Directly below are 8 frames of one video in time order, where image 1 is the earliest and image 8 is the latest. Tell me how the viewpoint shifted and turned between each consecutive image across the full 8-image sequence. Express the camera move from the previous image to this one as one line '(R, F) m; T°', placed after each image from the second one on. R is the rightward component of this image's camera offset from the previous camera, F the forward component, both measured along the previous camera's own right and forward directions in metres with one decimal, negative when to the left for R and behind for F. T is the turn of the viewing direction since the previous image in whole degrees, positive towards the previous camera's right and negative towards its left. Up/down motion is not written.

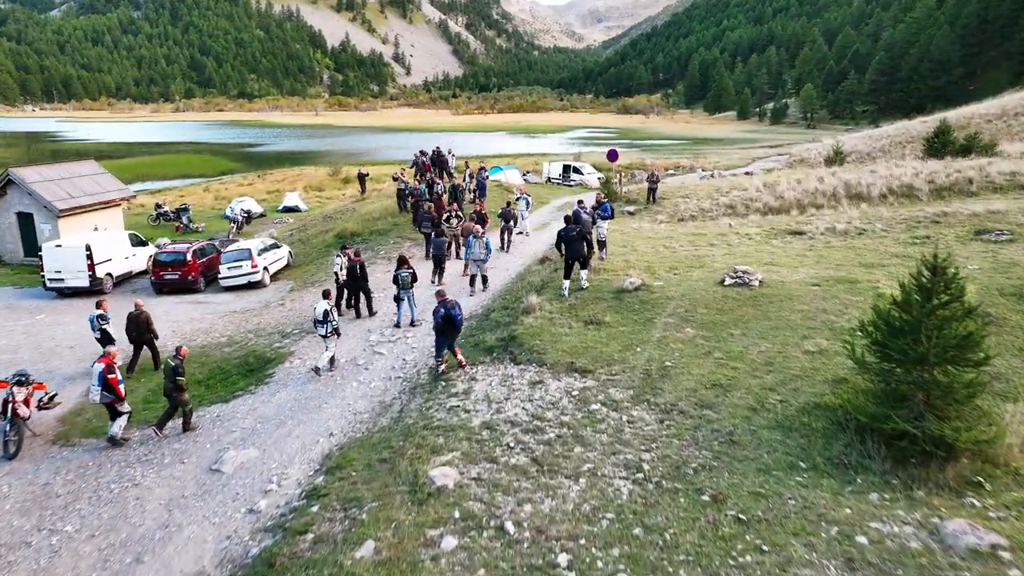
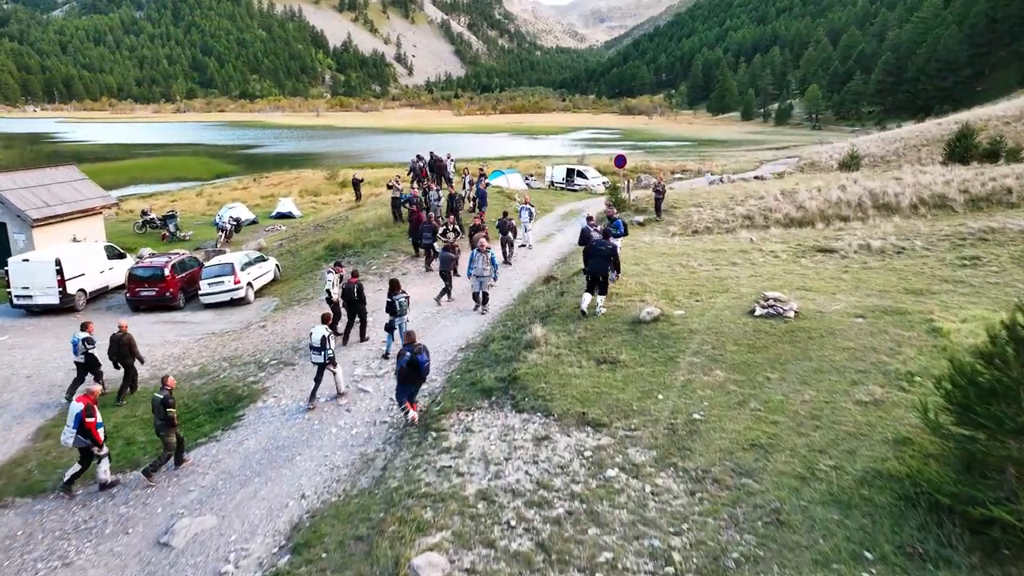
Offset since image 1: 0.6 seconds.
(0.0, +1.3) m; 0°
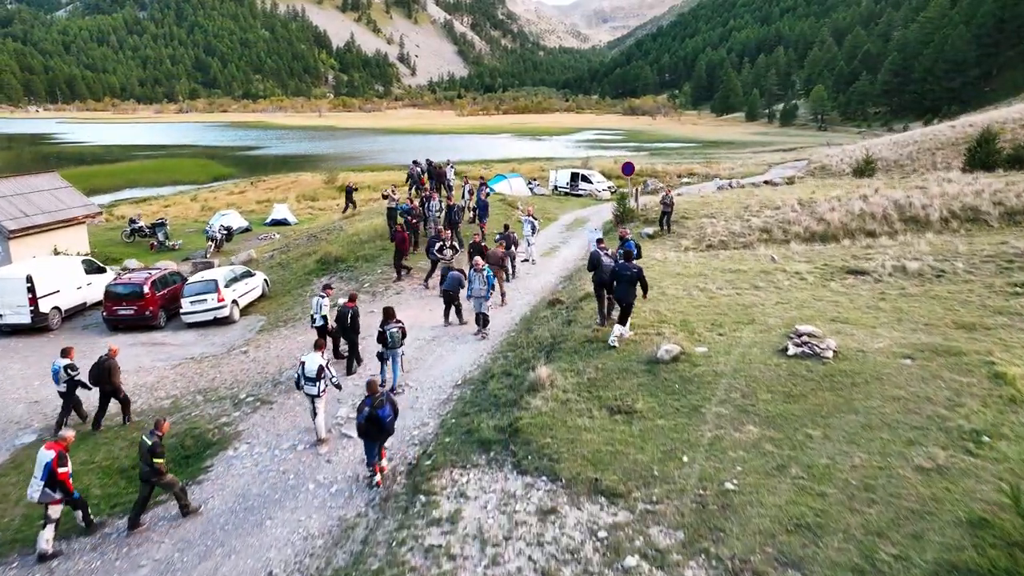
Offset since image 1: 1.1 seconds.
(0.0, +1.1) m; 0°
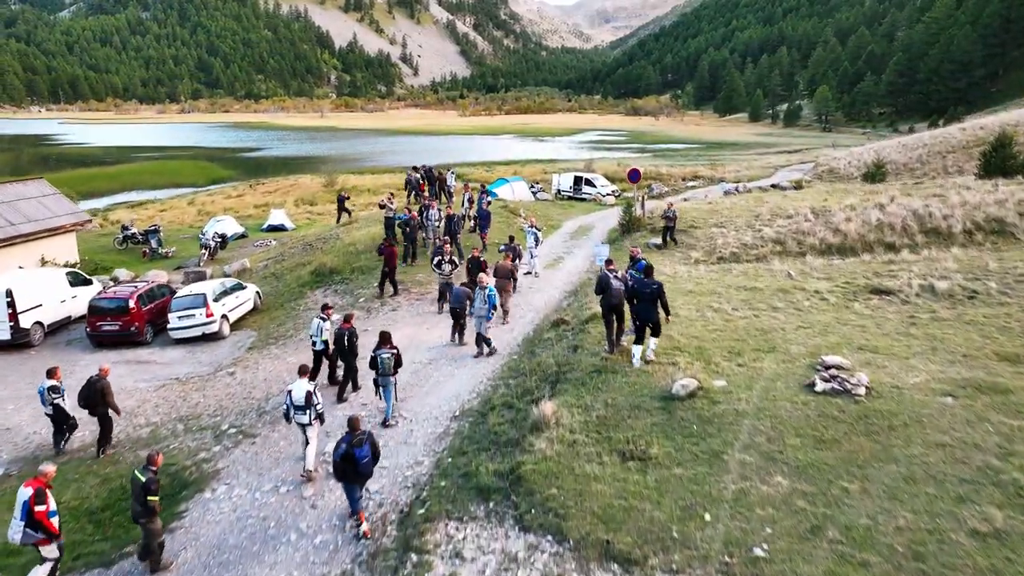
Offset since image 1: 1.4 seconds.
(0.0, +0.7) m; 0°
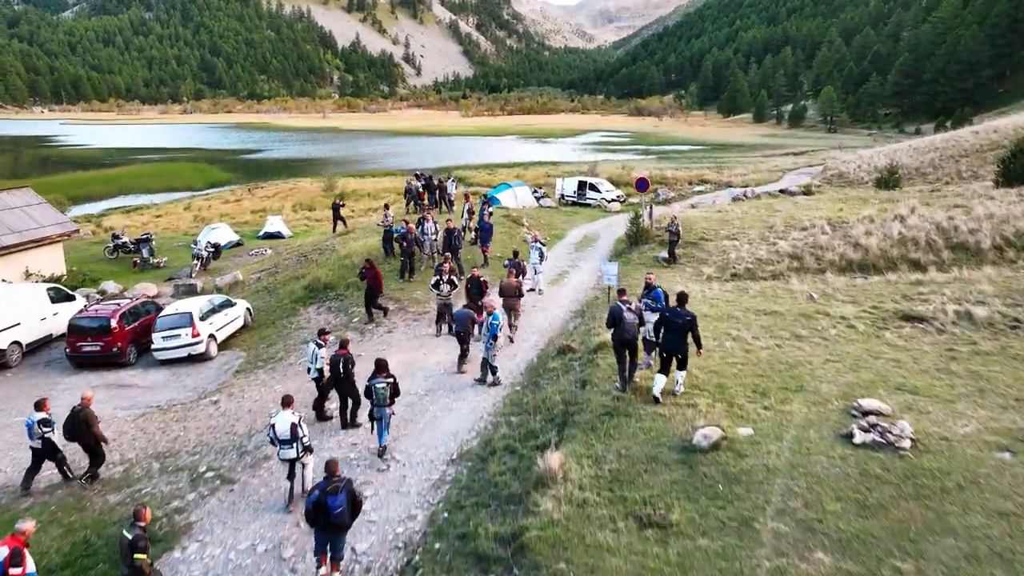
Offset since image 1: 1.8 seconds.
(0.0, +0.8) m; 0°
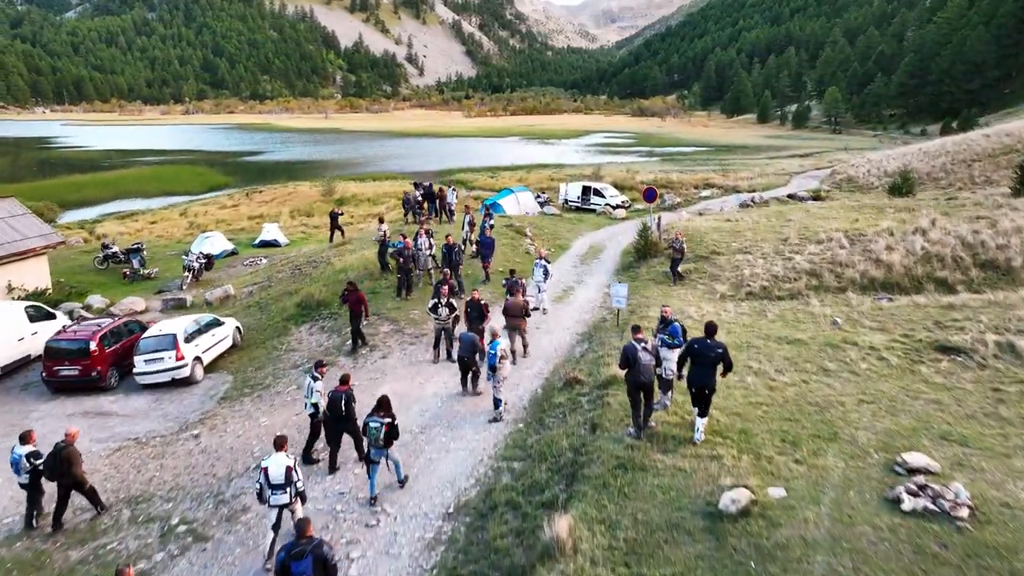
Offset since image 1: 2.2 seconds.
(0.0, +0.8) m; 0°
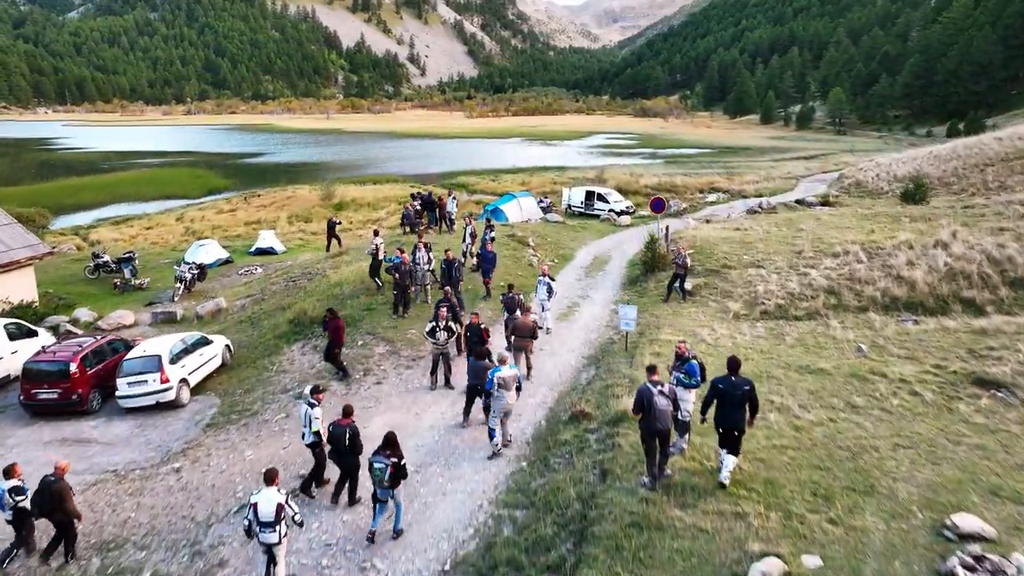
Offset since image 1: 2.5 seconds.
(0.0, +0.7) m; 0°
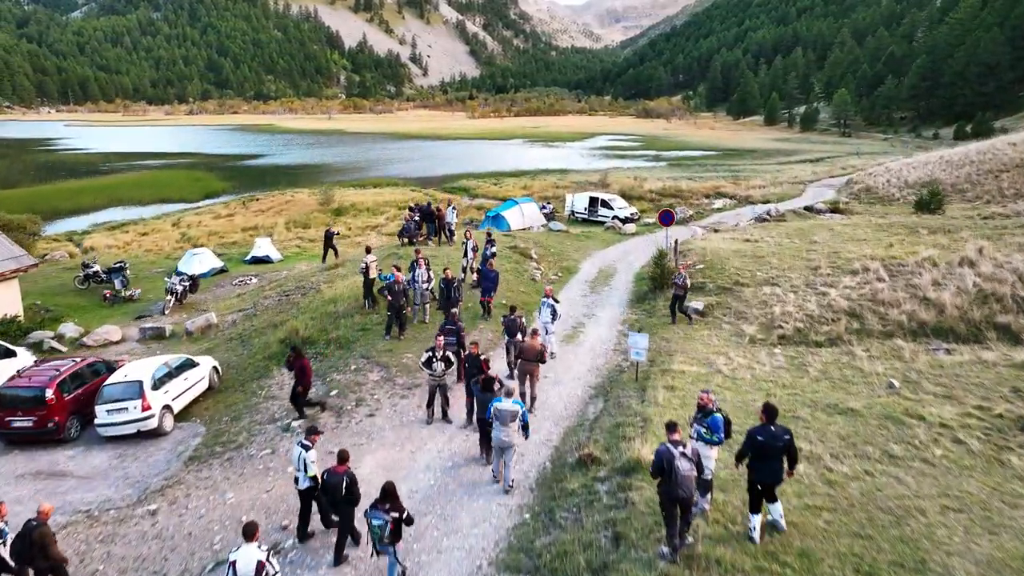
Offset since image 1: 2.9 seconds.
(0.0, +0.8) m; 0°
